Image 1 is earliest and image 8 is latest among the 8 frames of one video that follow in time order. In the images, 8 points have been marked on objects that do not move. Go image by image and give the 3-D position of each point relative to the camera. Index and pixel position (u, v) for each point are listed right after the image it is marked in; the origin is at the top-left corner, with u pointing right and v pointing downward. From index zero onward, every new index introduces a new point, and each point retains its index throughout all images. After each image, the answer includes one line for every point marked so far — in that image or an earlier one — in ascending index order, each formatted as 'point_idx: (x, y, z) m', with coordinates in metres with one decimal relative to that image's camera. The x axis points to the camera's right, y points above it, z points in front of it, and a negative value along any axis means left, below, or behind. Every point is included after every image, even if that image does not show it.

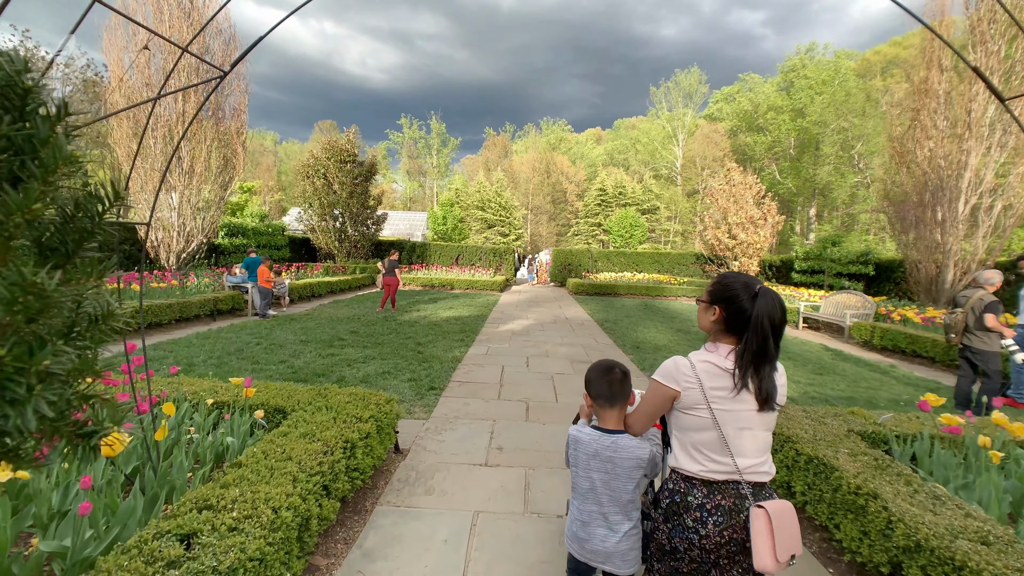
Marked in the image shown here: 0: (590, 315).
0: (+1.7, -0.6, +10.3) m
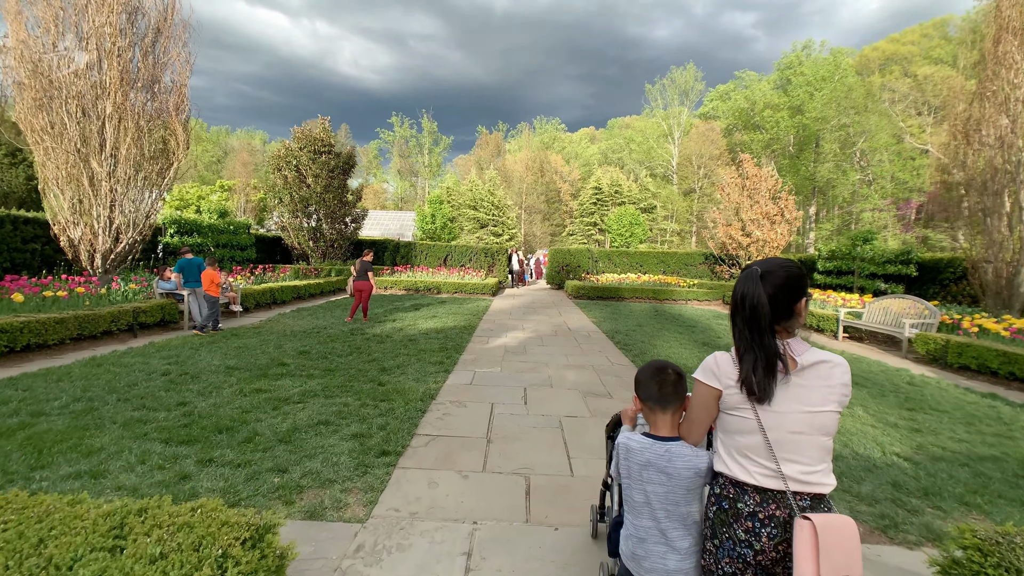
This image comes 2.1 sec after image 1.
0: (+1.5, -0.7, +8.9) m
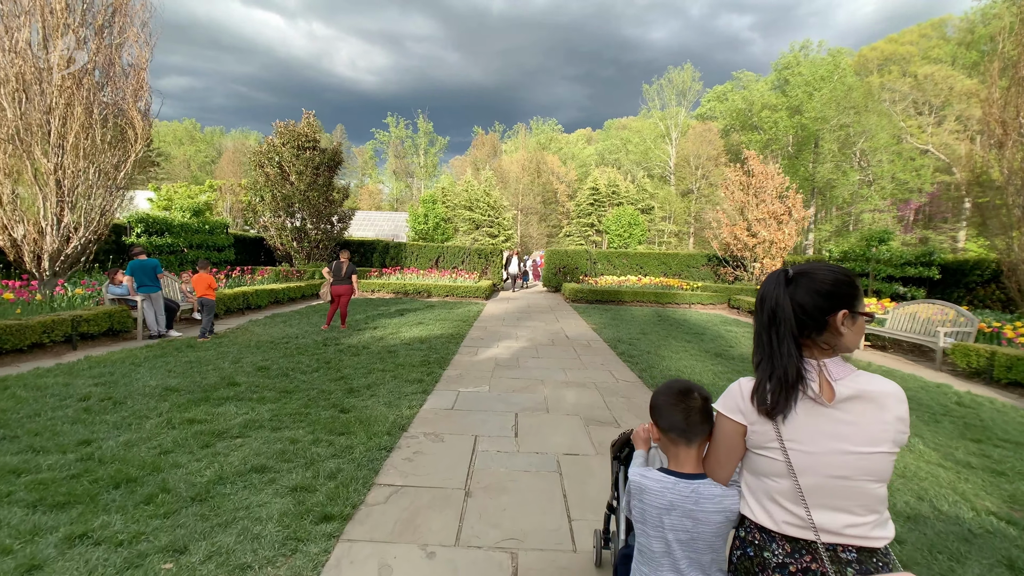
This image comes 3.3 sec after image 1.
0: (+1.4, -0.7, +8.2) m
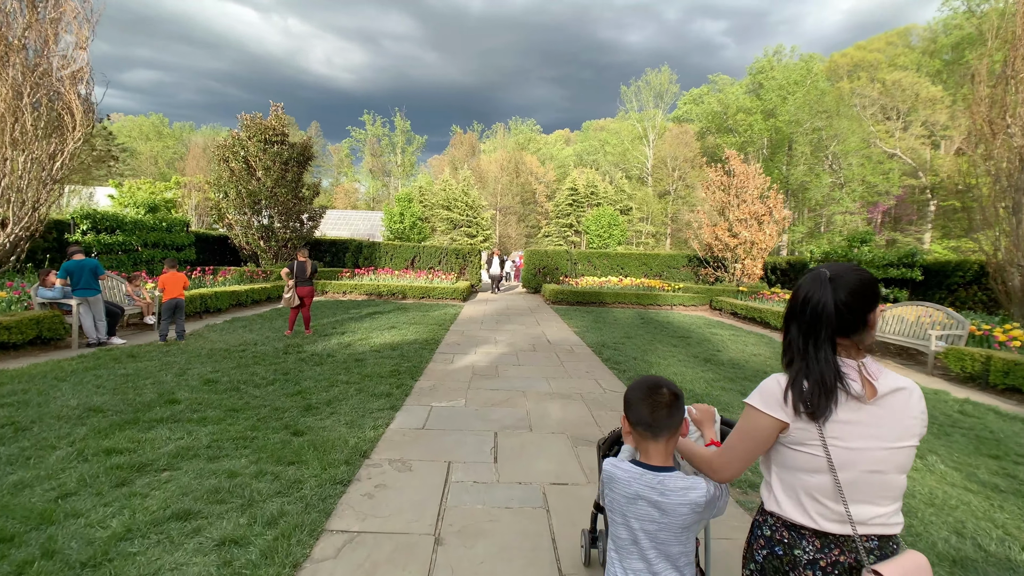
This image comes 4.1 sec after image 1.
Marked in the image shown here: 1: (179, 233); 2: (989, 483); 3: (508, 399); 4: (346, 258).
0: (+1.1, -0.8, +7.8) m
1: (-7.5, +1.2, +11.0) m
2: (+2.8, -1.2, +2.9) m
3: (0.0, -1.0, +4.3) m
4: (-5.6, +1.0, +16.4) m
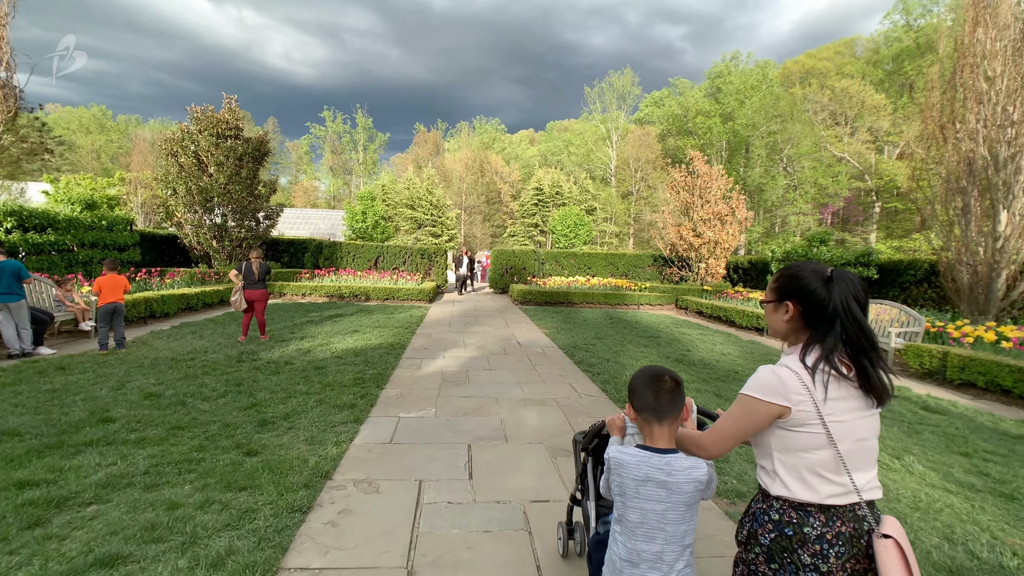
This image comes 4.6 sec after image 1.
0: (+0.6, -0.8, +7.7) m
1: (-8.2, +1.2, +10.2) m
2: (+2.7, -1.2, +2.9) m
3: (-0.3, -1.0, +4.1) m
4: (-6.7, +1.0, +15.8) m
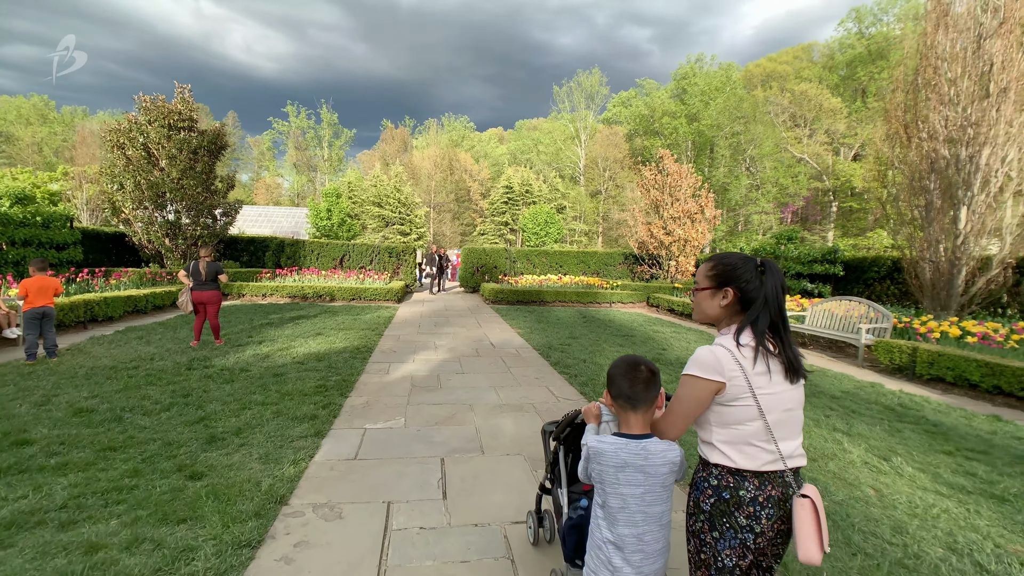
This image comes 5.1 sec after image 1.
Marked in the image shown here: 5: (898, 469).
0: (+0.2, -0.8, +7.5) m
1: (-8.8, +1.1, +9.5) m
2: (+2.6, -1.1, +2.8) m
3: (-0.5, -1.0, +3.8) m
4: (-7.6, +1.0, +15.1) m
5: (+2.4, -1.1, +3.0) m
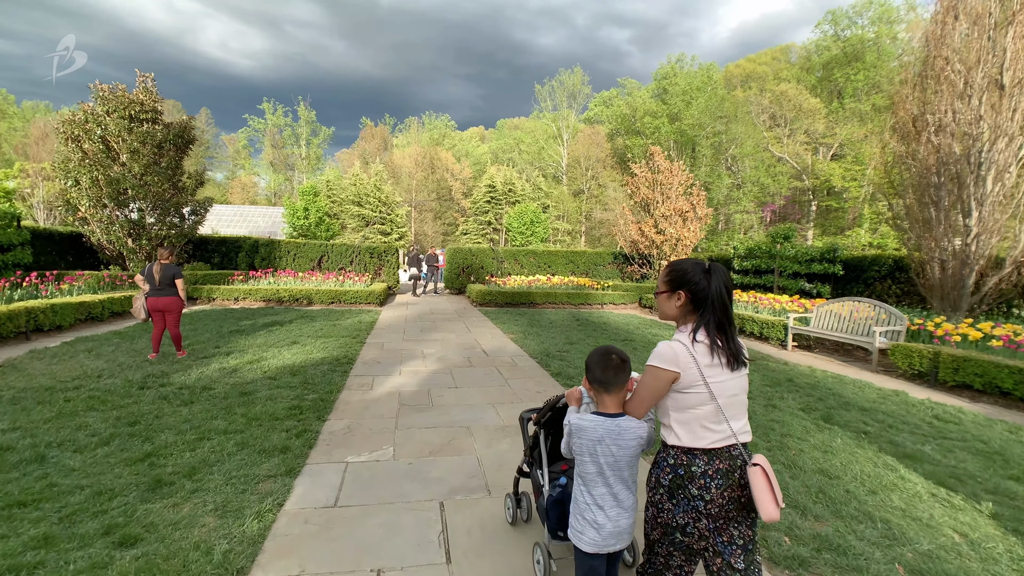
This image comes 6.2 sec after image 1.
0: (+0.1, -0.8, +7.0) m
1: (-9.0, +1.1, +8.6) m
2: (+2.6, -1.2, +2.4) m
3: (-0.4, -1.0, +3.3) m
4: (-8.0, +0.9, +14.3) m
5: (+2.5, -1.1, +2.6) m
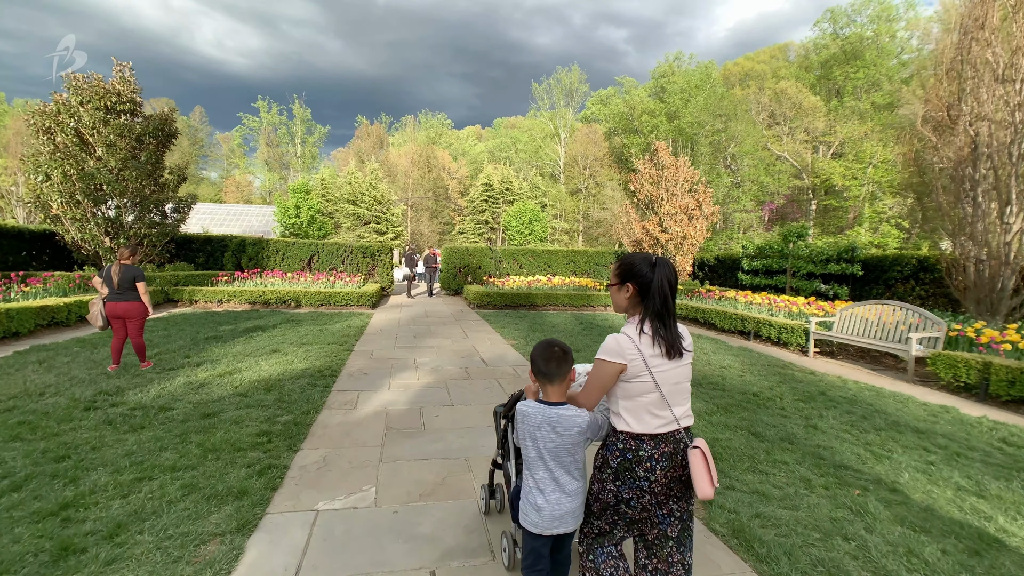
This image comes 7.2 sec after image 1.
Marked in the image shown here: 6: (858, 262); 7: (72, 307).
0: (+0.1, -0.8, +6.4) m
1: (-9.0, +1.0, +8.0) m
2: (+2.7, -1.2, +1.9) m
3: (-0.4, -1.1, +2.8) m
4: (-8.0, +0.8, +13.7) m
5: (+2.5, -1.2, +2.1) m
6: (+6.5, +0.5, +9.2) m
7: (-6.5, -0.3, +7.1) m
